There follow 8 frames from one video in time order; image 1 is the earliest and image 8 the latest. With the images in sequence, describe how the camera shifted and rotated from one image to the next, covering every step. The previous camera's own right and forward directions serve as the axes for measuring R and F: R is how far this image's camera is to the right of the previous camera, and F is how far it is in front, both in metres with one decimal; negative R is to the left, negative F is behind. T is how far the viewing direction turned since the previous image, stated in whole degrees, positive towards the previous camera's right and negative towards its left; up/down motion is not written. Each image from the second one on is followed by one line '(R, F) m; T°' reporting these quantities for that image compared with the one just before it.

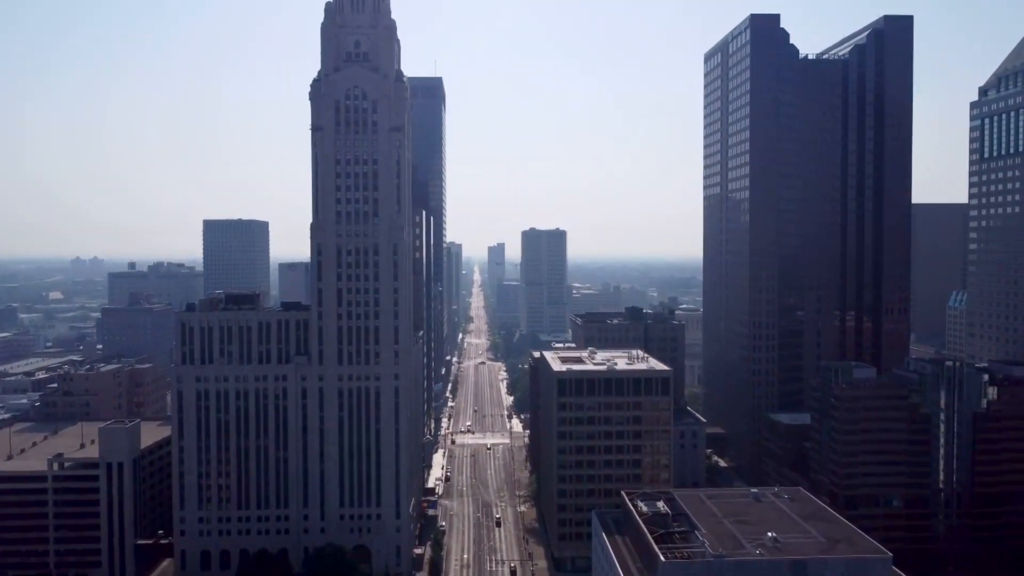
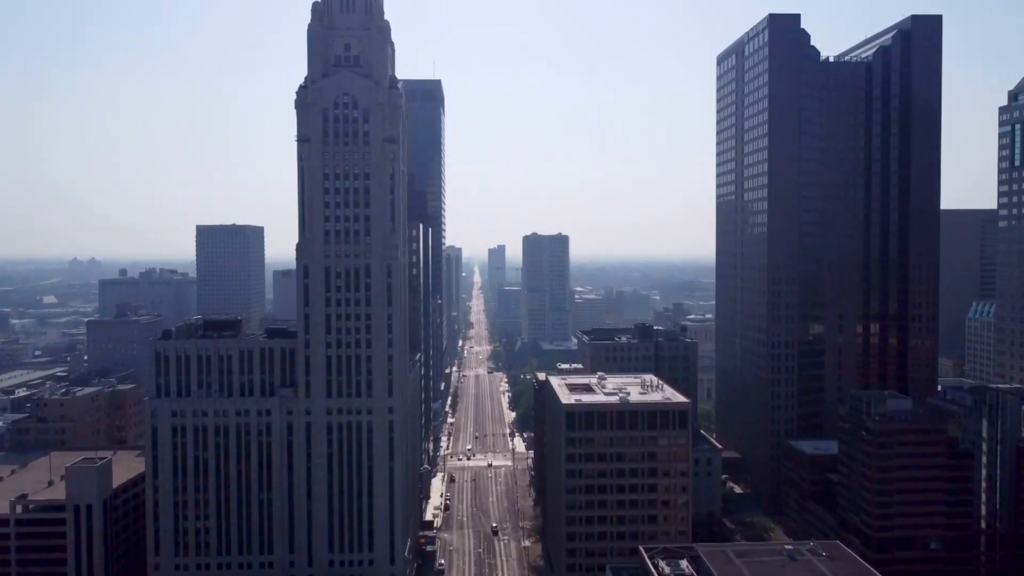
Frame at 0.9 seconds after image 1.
(-0.5, +9.5) m; 0°
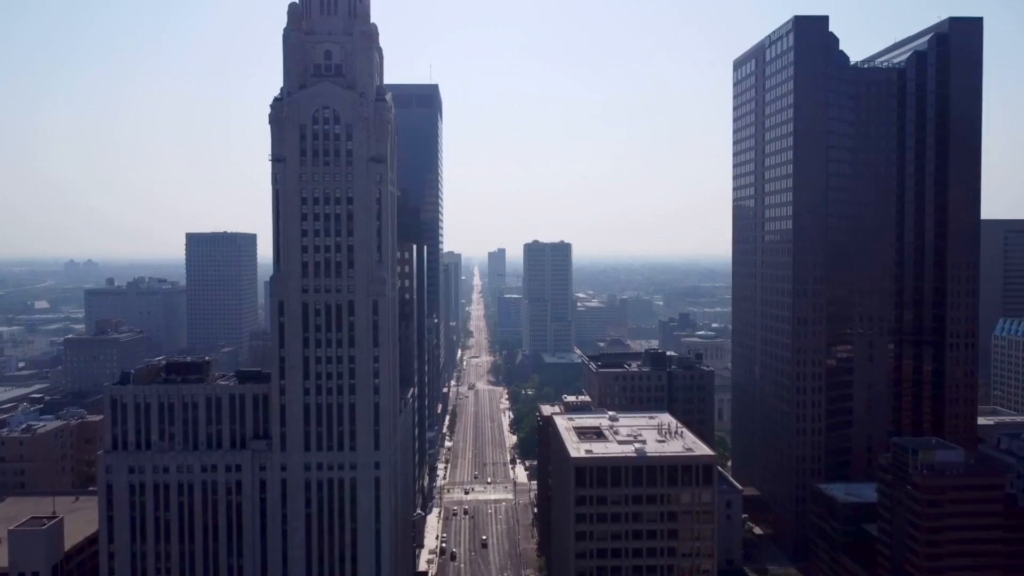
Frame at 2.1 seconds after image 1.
(-0.2, +12.2) m; 0°
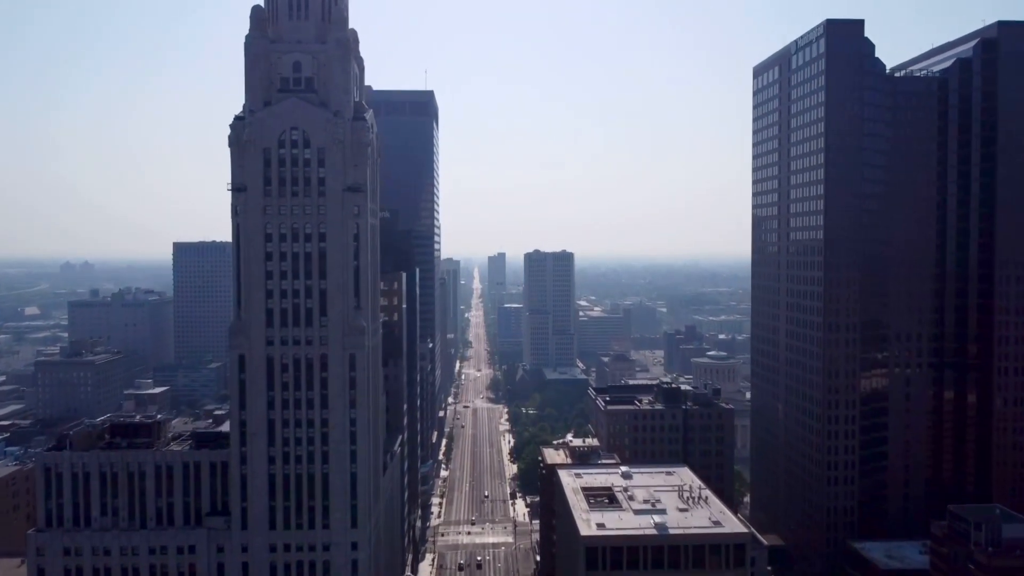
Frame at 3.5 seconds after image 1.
(0.0, +13.3) m; 0°
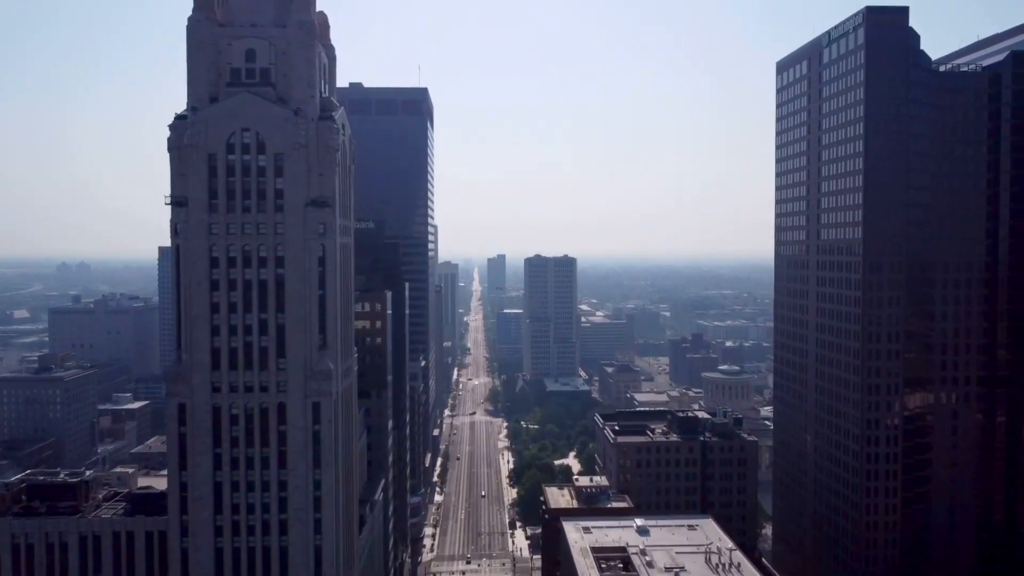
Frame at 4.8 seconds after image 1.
(+0.2, +13.8) m; 0°
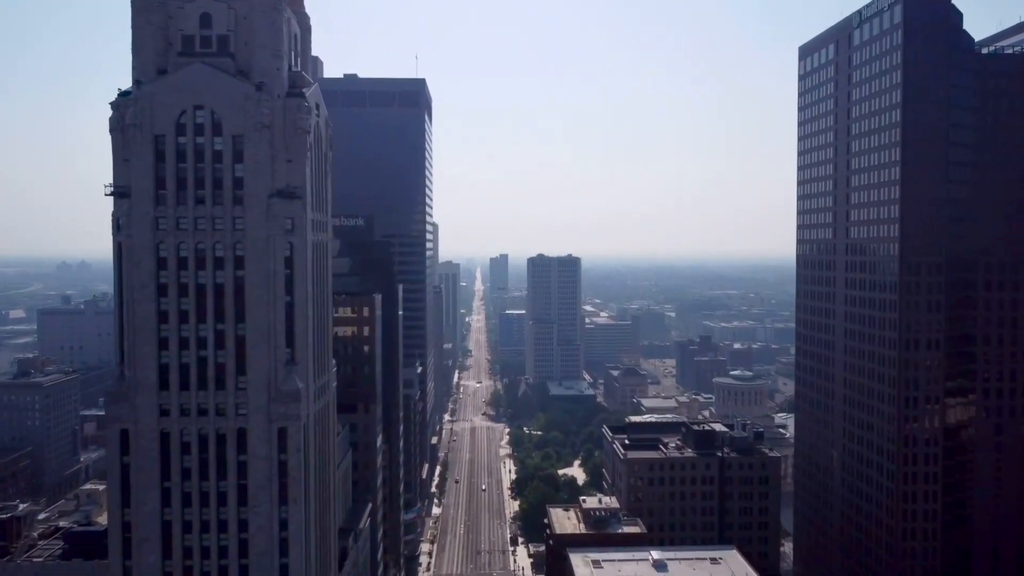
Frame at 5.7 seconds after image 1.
(+0.2, +9.7) m; 0°
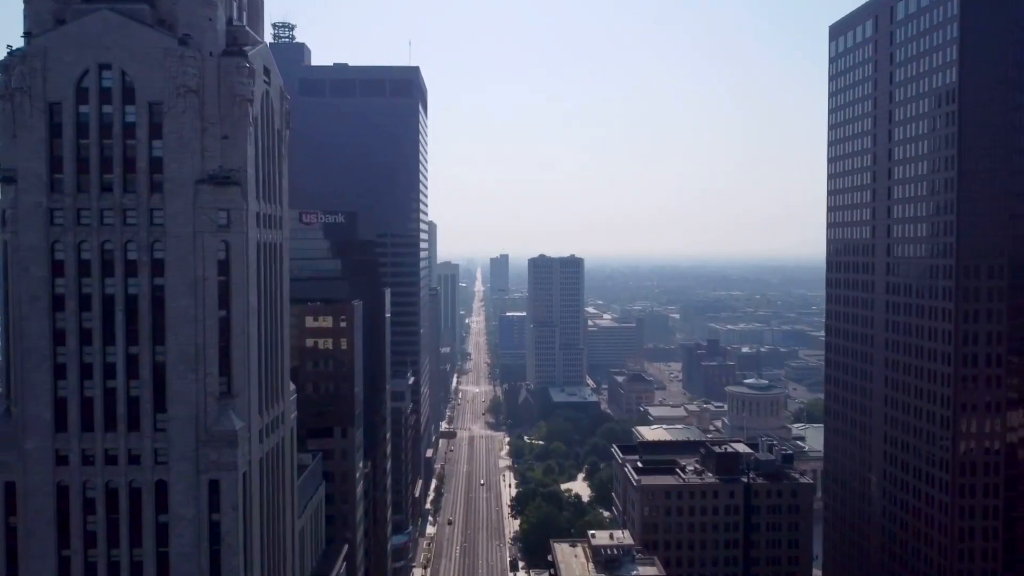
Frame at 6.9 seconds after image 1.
(+0.2, +12.4) m; 0°
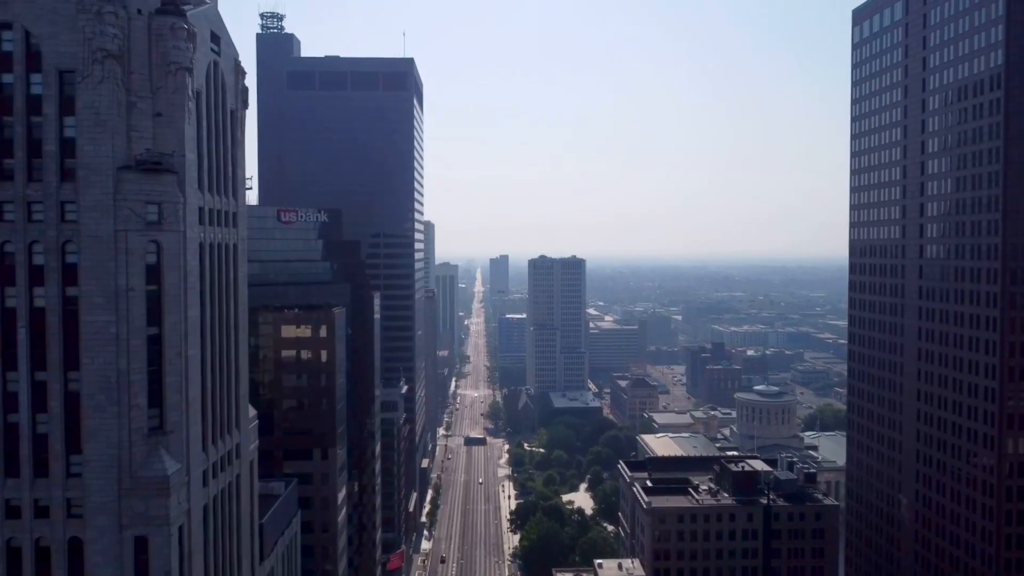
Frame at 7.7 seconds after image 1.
(+0.1, +8.2) m; 0°
